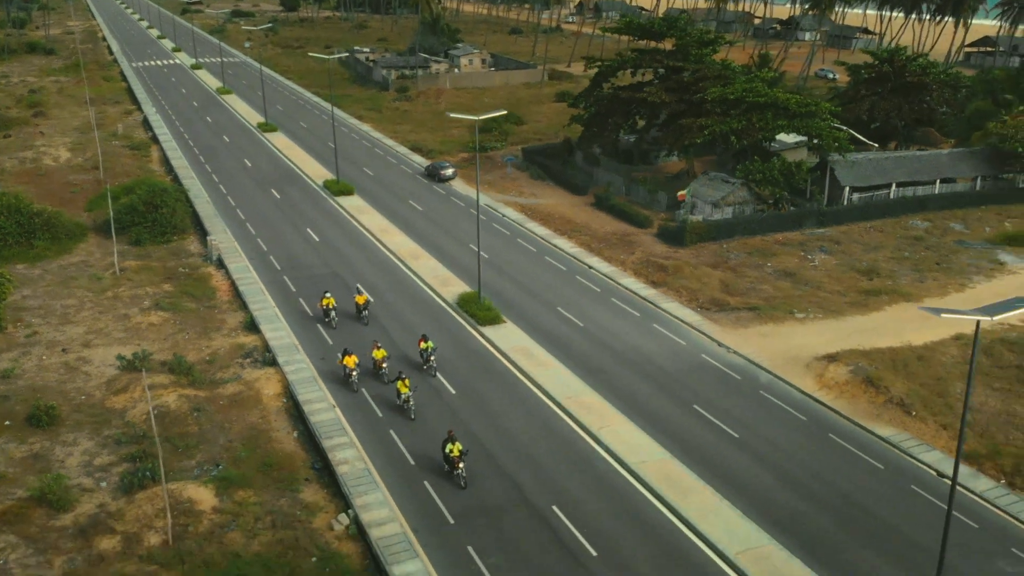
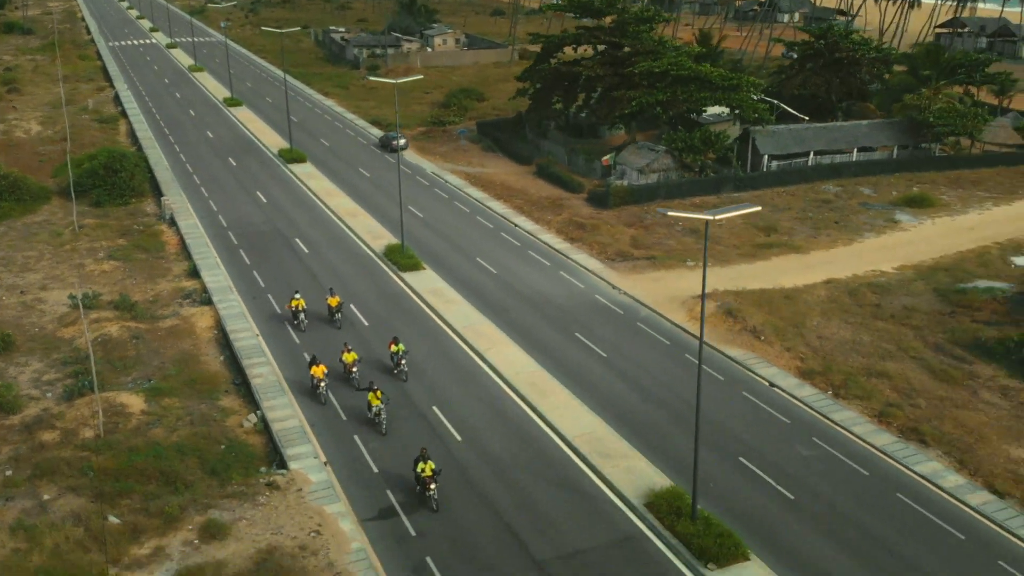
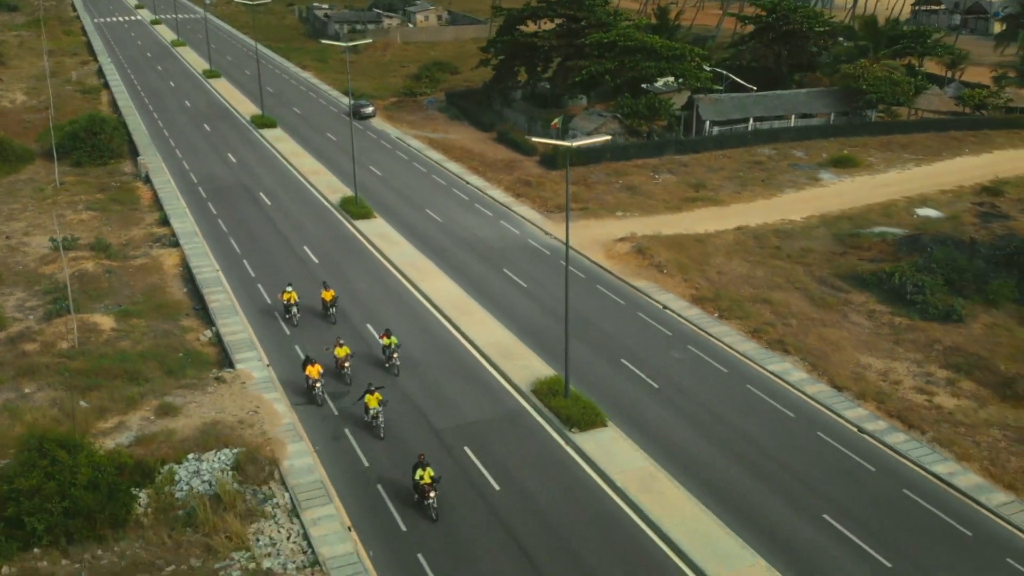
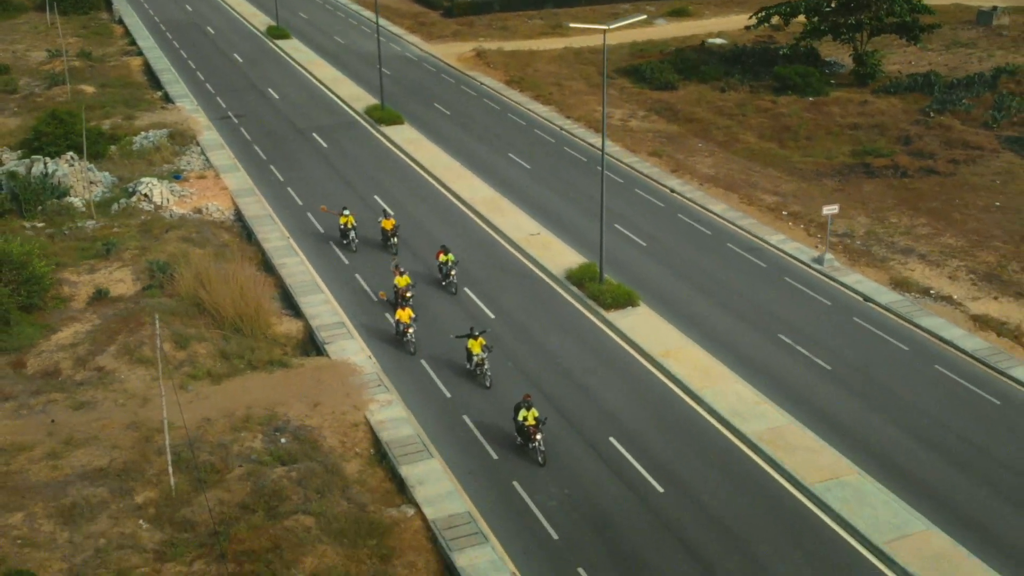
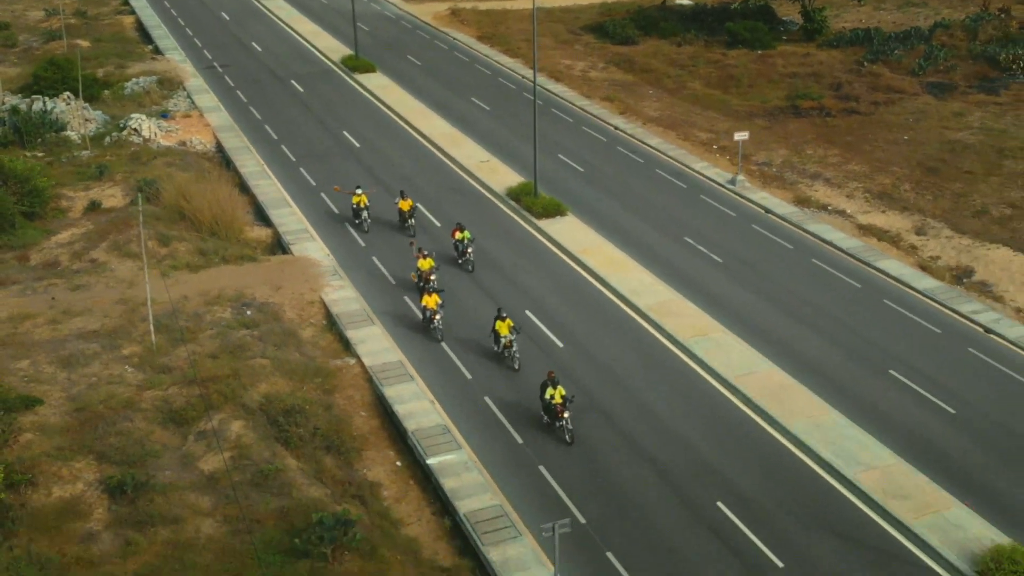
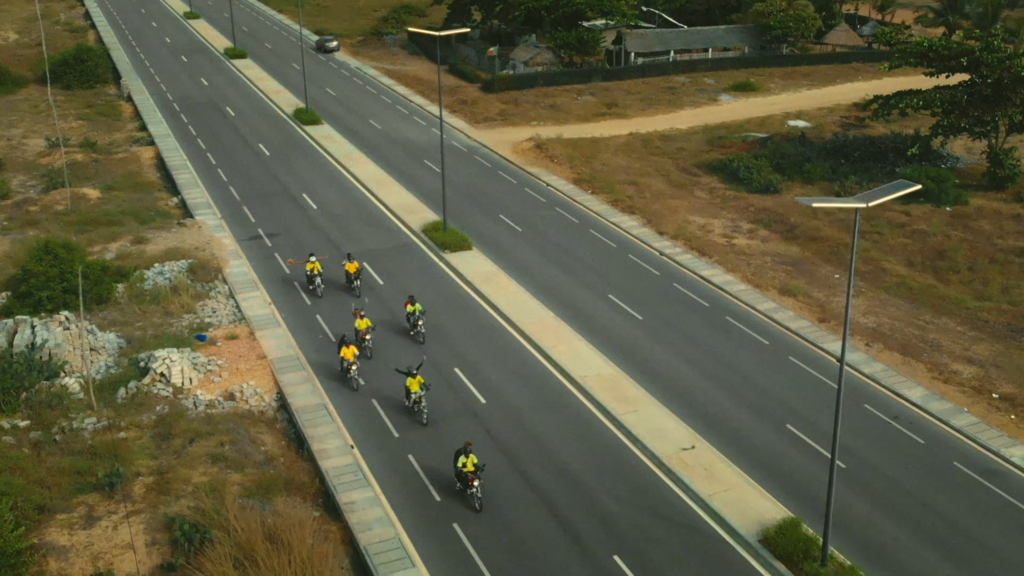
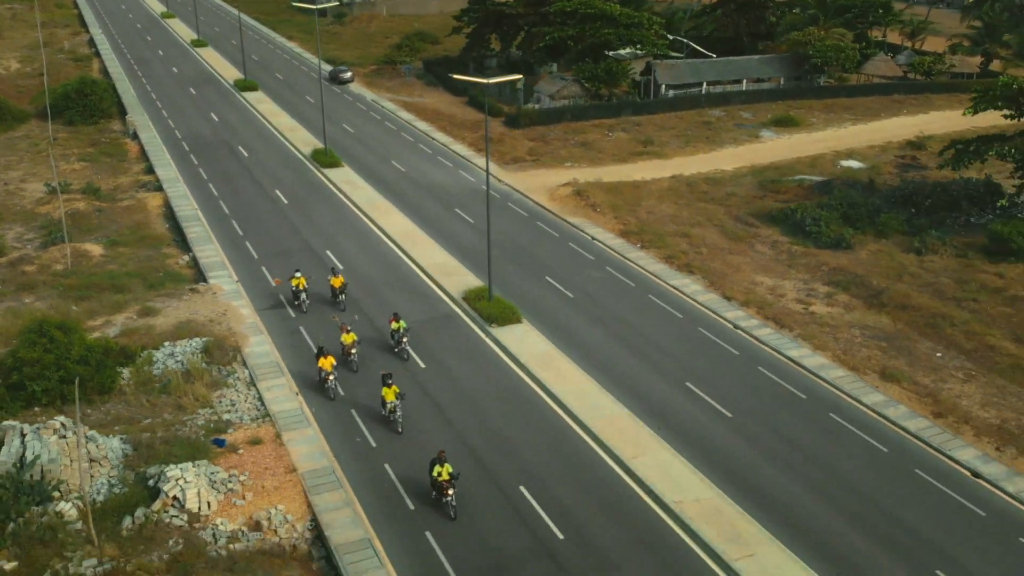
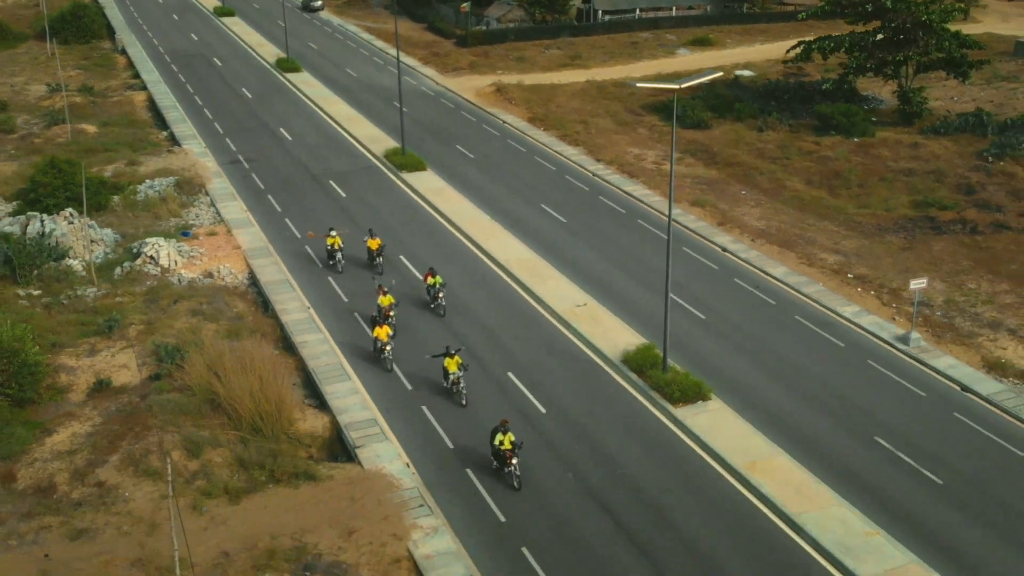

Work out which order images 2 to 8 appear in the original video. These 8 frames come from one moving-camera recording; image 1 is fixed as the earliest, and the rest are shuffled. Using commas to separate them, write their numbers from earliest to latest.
2, 3, 7, 6, 8, 4, 5
